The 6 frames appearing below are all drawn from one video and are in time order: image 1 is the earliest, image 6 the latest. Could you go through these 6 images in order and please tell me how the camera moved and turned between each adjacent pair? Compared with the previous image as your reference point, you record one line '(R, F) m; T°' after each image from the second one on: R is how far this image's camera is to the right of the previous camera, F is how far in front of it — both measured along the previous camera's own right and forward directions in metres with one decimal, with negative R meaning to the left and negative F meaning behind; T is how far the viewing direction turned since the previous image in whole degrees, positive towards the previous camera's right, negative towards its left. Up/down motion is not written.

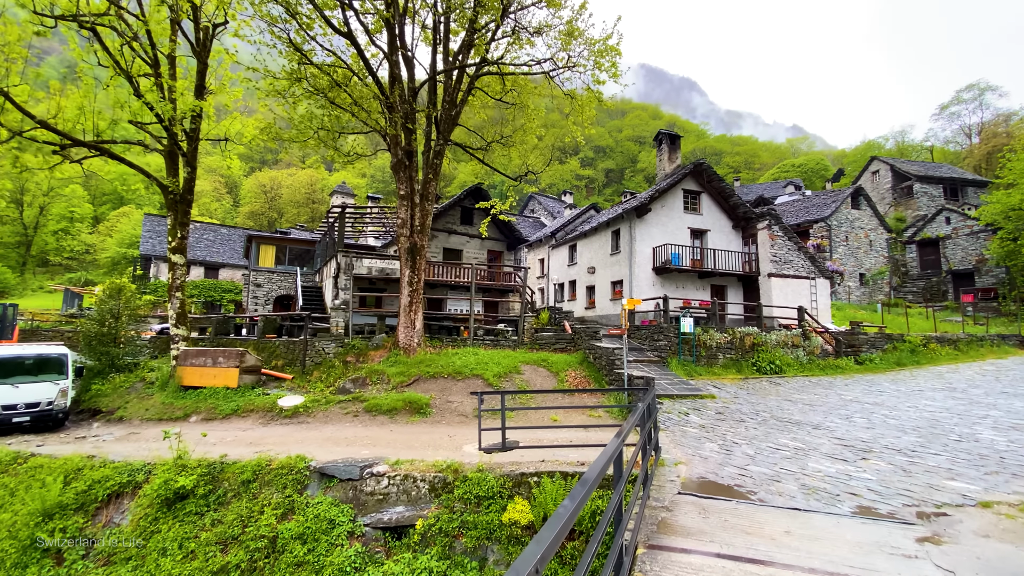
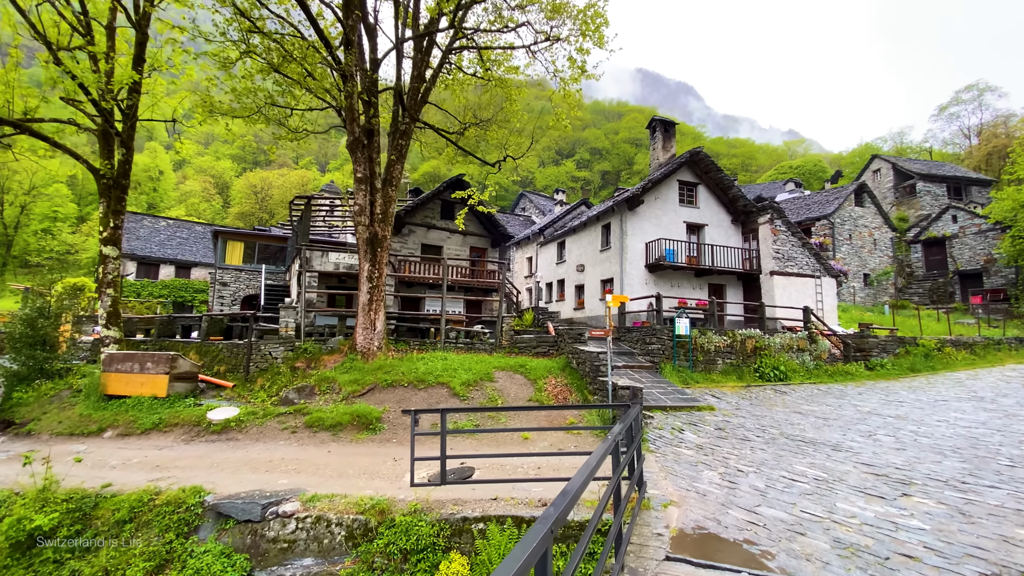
(+0.5, +1.3) m; 0°
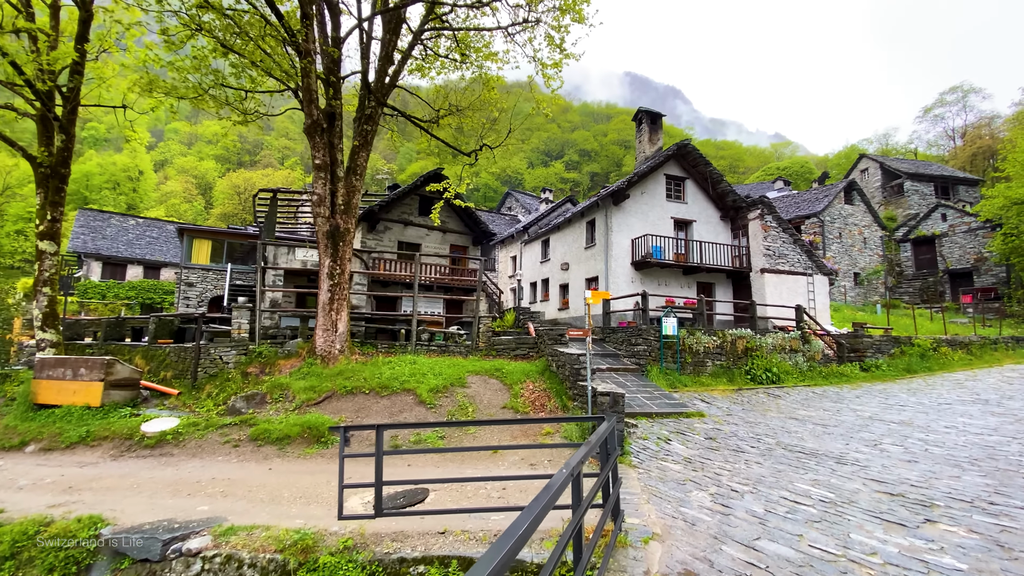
(+0.3, +0.7) m; +1°
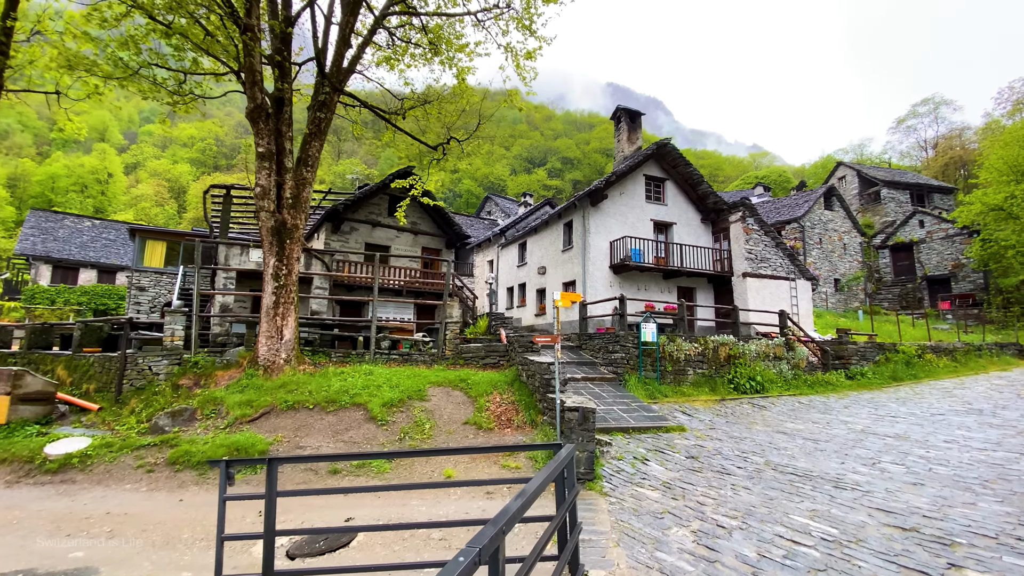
(+0.3, +0.7) m; +2°
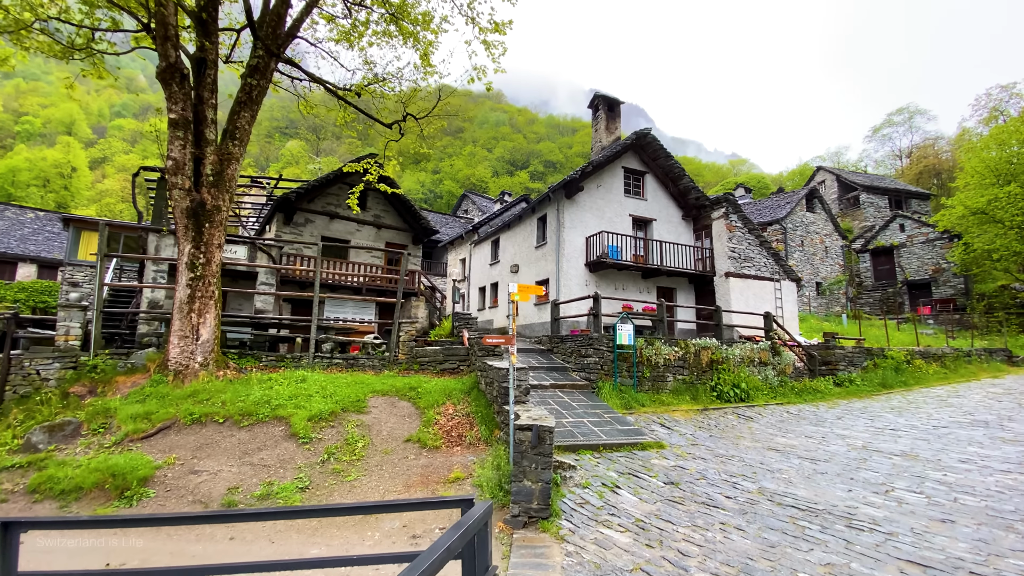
(+0.4, +1.0) m; +2°
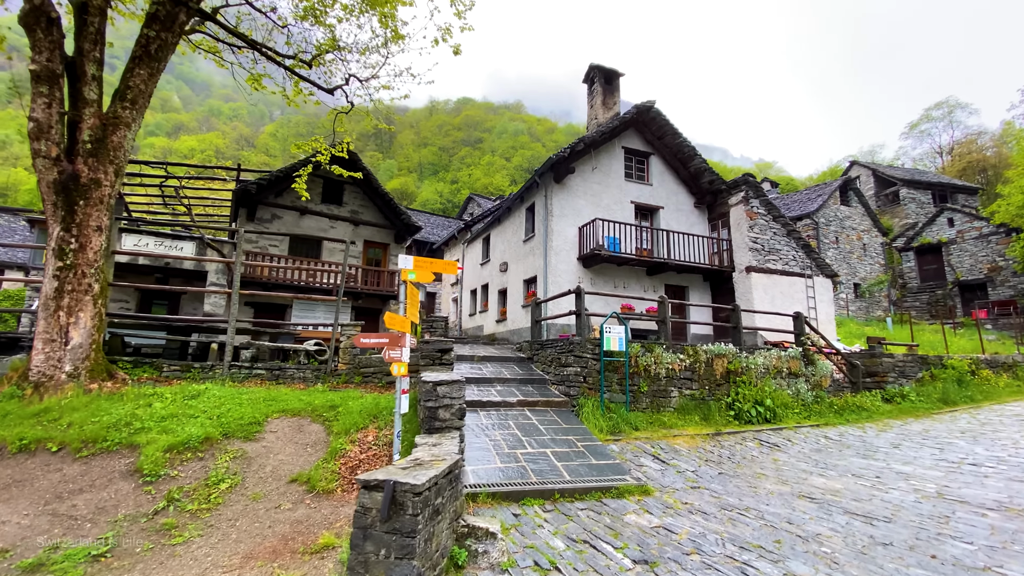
(+0.9, +1.6) m; -3°
